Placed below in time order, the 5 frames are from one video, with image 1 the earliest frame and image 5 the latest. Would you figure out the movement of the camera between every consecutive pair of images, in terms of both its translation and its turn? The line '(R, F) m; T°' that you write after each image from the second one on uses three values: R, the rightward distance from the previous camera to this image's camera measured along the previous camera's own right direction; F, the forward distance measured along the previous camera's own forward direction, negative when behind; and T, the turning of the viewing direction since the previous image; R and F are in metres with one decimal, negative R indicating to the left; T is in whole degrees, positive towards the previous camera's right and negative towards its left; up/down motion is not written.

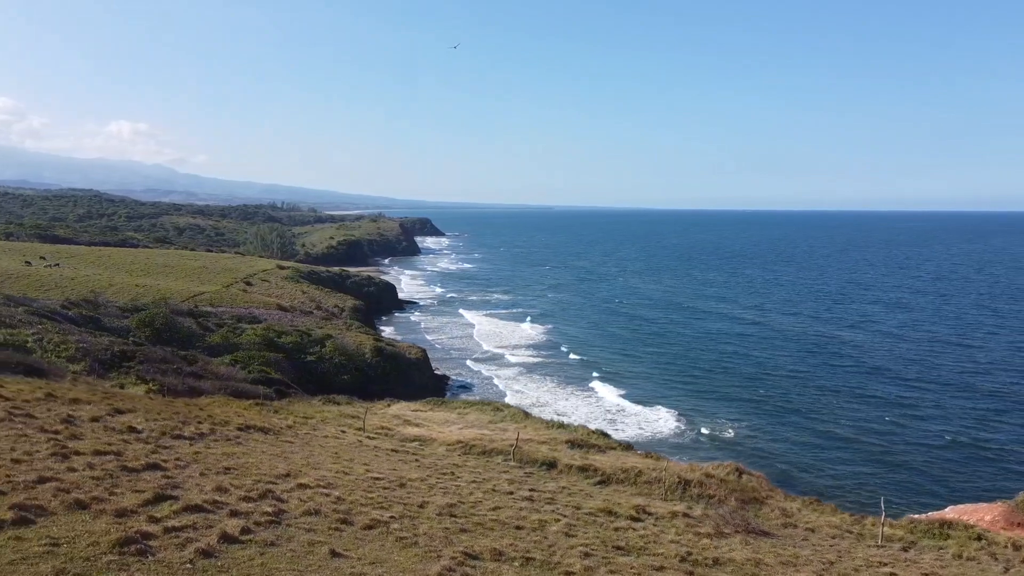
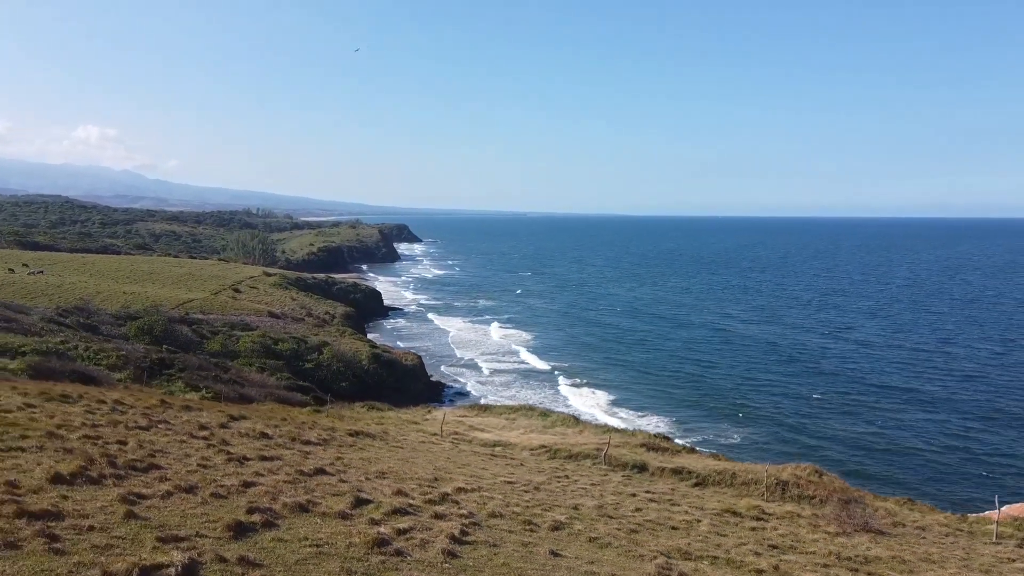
(-4.0, -0.2) m; +2°
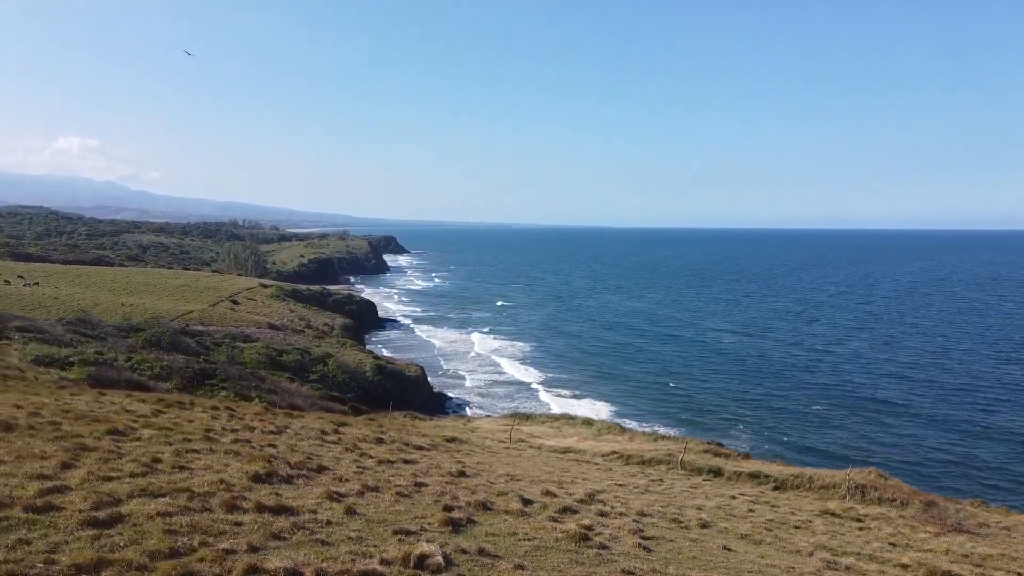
(-3.2, -0.5) m; +1°
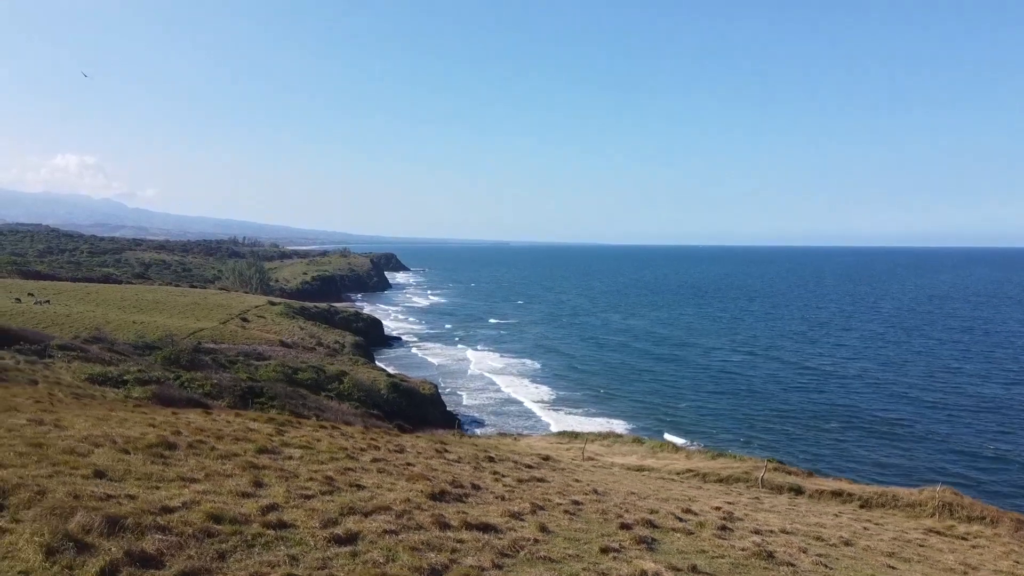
(-2.9, -0.3) m; 0°
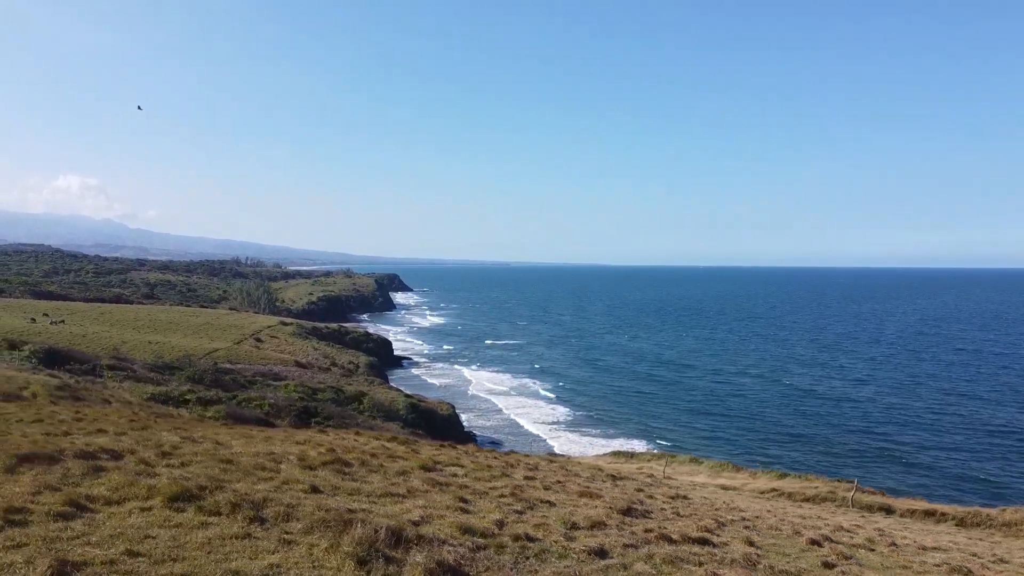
(-3.3, -0.4) m; -1°
